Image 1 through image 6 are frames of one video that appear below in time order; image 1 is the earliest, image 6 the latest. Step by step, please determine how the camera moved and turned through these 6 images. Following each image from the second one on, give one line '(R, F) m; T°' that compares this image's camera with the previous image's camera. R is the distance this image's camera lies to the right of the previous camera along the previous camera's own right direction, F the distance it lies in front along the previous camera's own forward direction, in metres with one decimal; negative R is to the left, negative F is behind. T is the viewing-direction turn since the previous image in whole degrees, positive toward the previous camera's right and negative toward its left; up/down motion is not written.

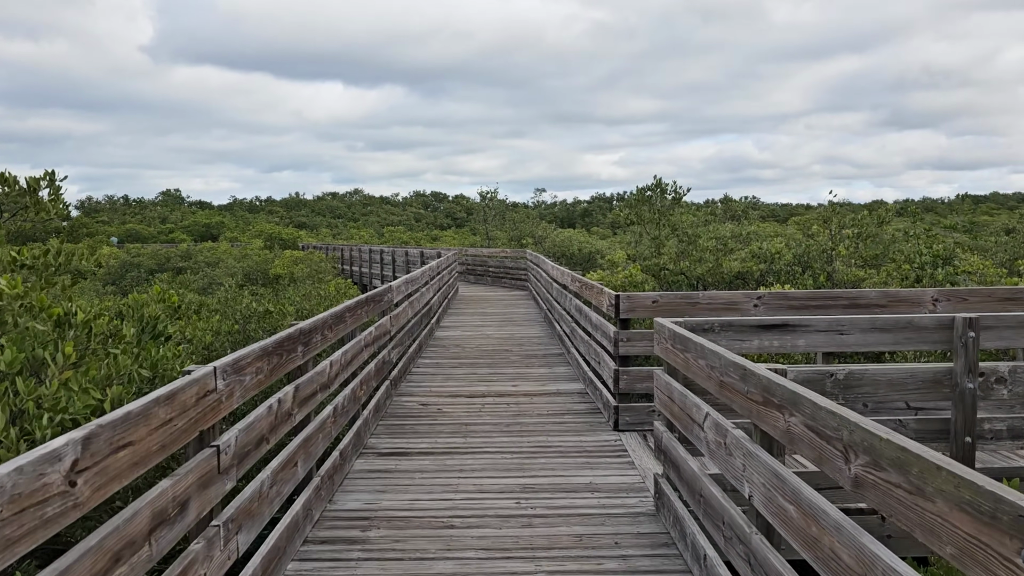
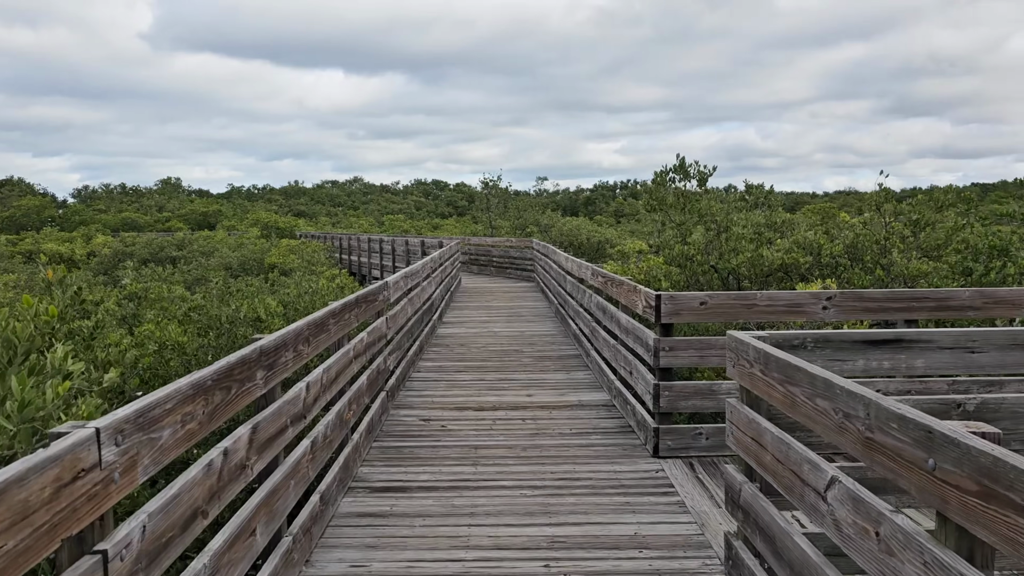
(-0.1, +0.7) m; 0°
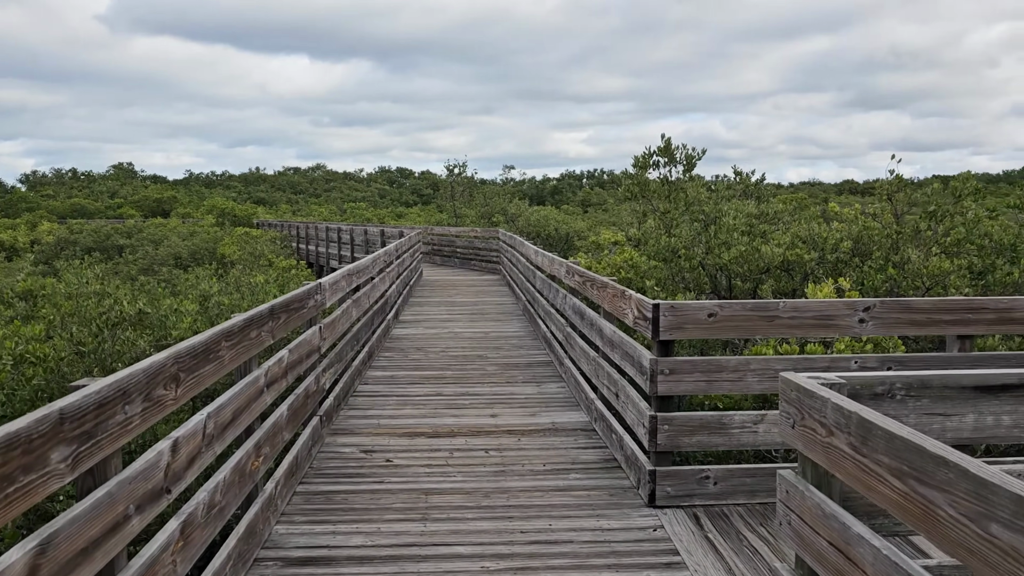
(0.0, +0.8) m; +2°
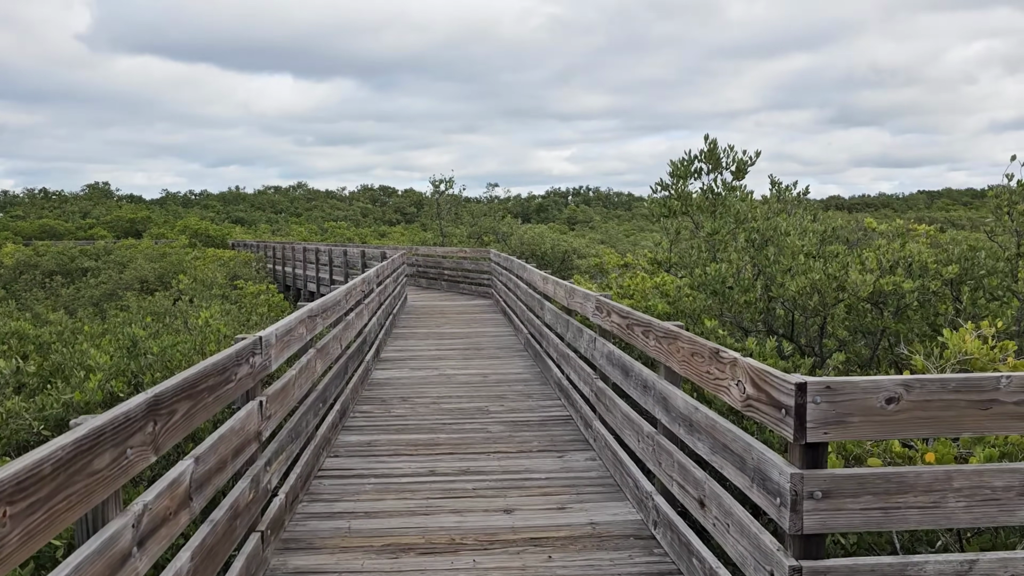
(-0.1, +1.1) m; +1°
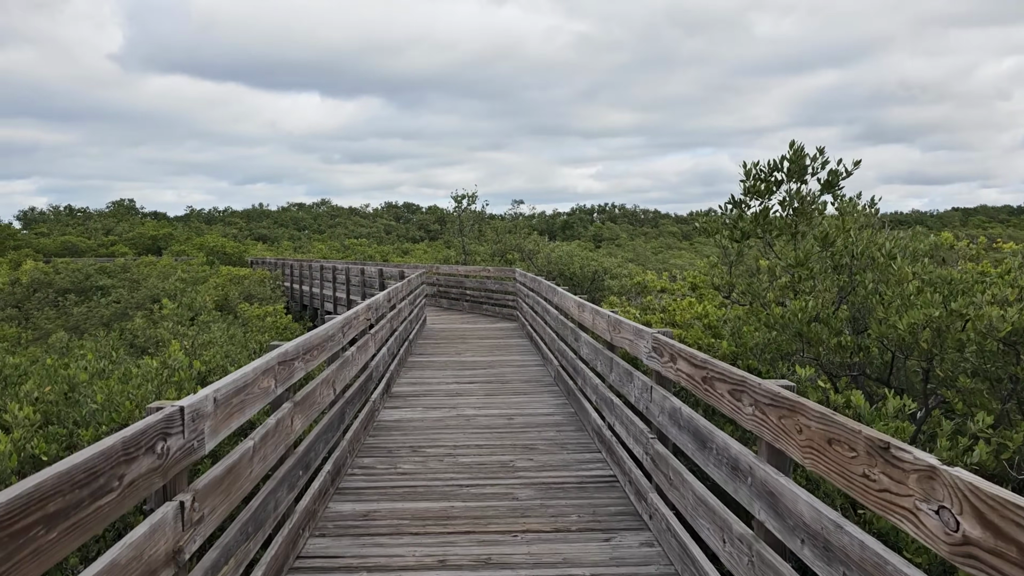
(0.0, +0.8) m; -2°
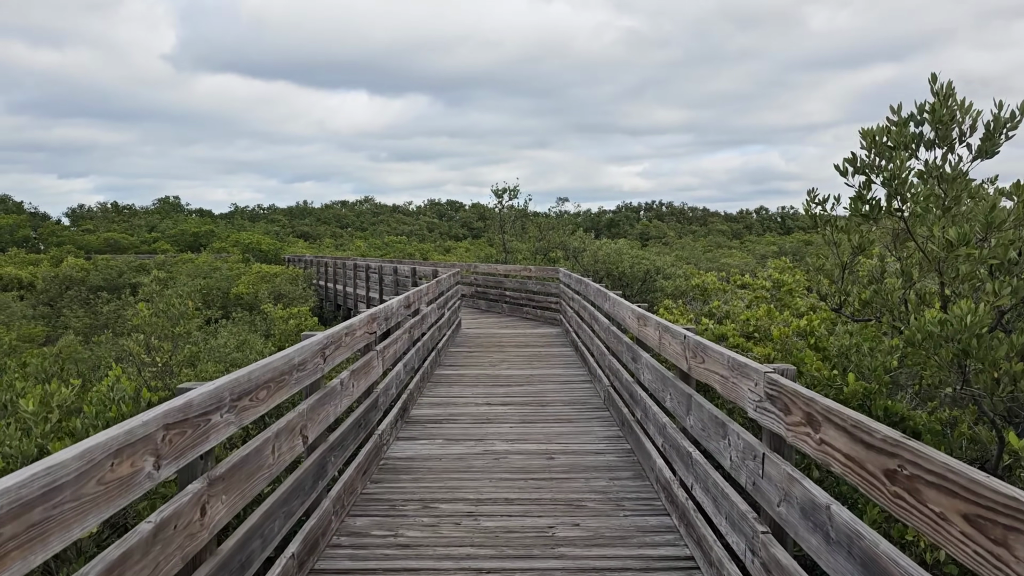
(0.0, +1.0) m; -3°
